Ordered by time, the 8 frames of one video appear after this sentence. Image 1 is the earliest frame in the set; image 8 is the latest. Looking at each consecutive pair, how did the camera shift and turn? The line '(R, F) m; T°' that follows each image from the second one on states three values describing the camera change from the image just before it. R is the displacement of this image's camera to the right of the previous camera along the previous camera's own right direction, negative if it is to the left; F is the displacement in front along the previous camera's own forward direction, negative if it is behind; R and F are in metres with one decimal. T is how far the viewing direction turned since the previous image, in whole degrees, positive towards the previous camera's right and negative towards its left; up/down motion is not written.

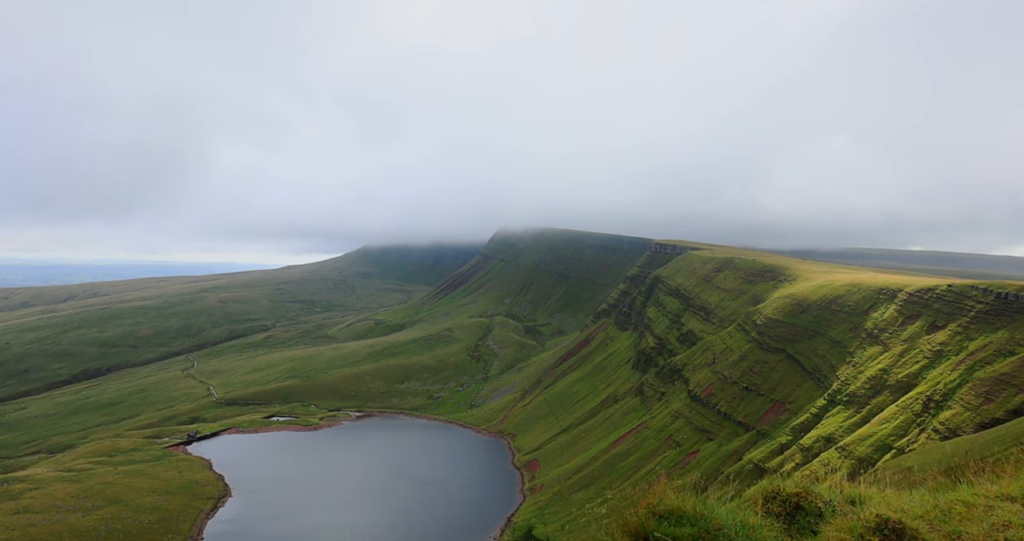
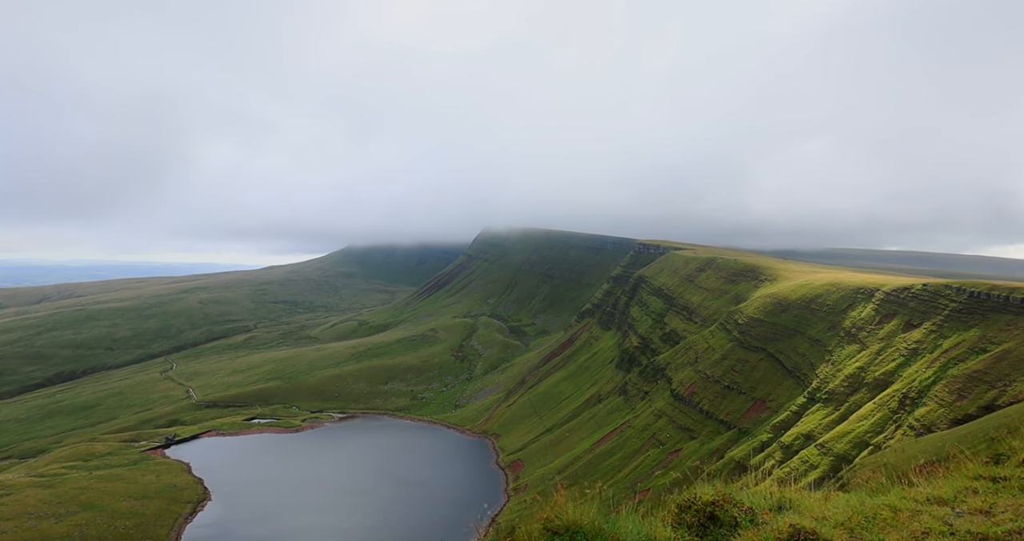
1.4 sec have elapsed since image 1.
(+0.3, -0.1) m; +1°
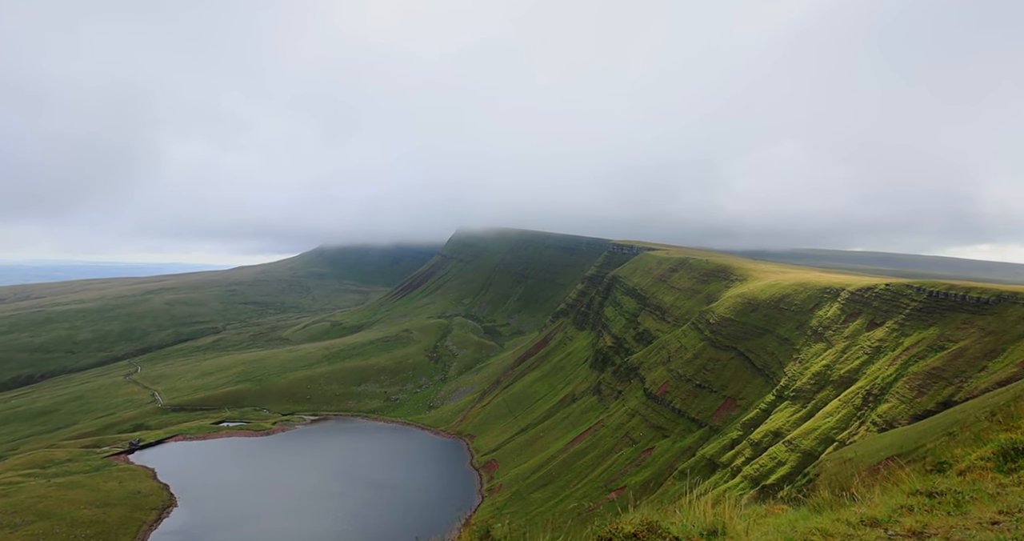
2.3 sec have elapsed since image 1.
(+0.4, 0.0) m; +2°
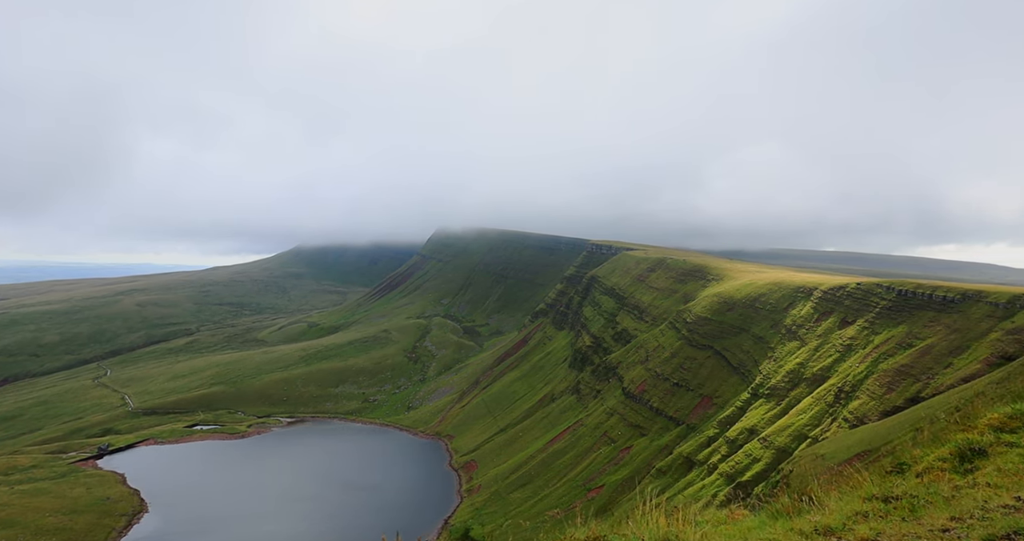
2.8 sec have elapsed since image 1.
(+0.3, +0.1) m; +2°
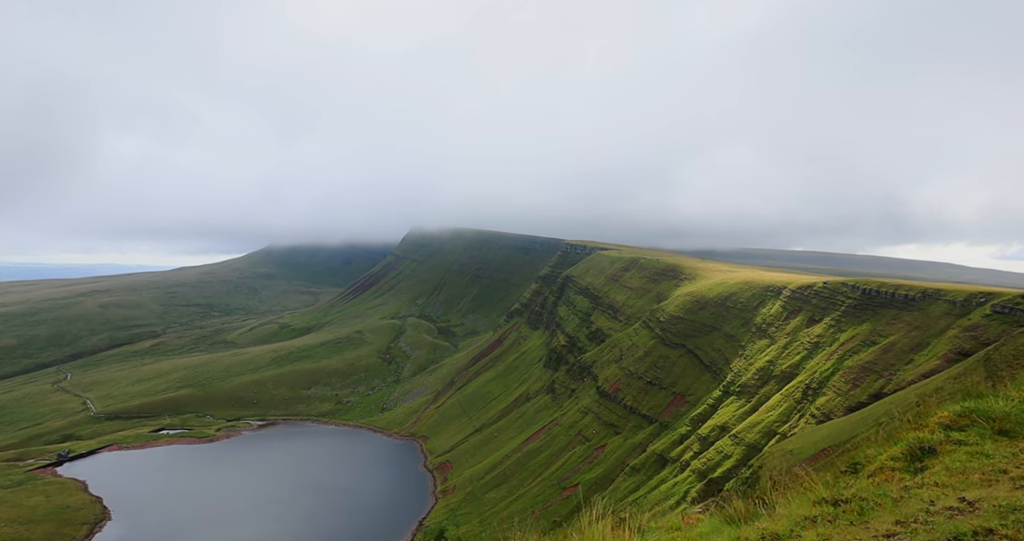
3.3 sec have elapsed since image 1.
(+0.4, +0.2) m; +2°
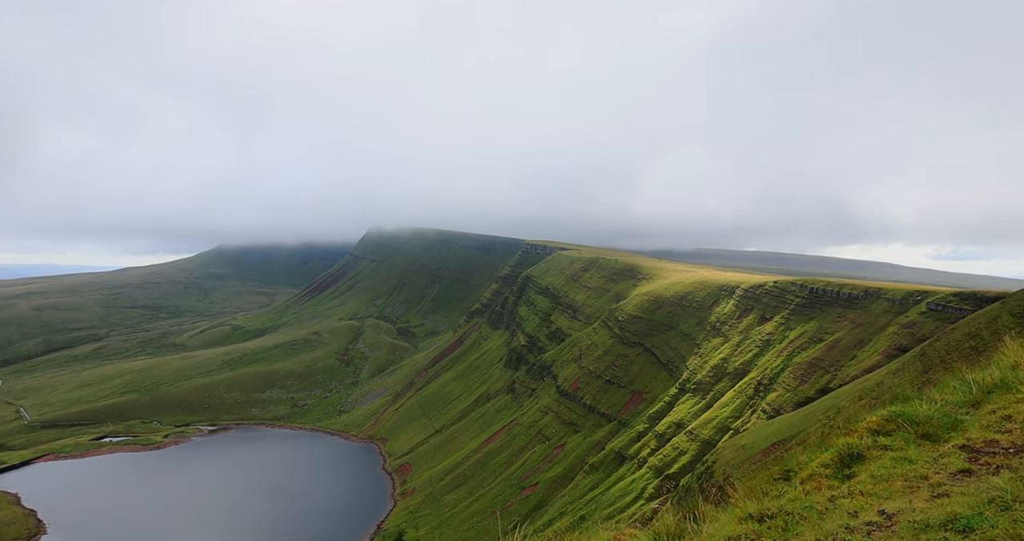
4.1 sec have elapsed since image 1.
(+0.7, +0.6) m; +3°
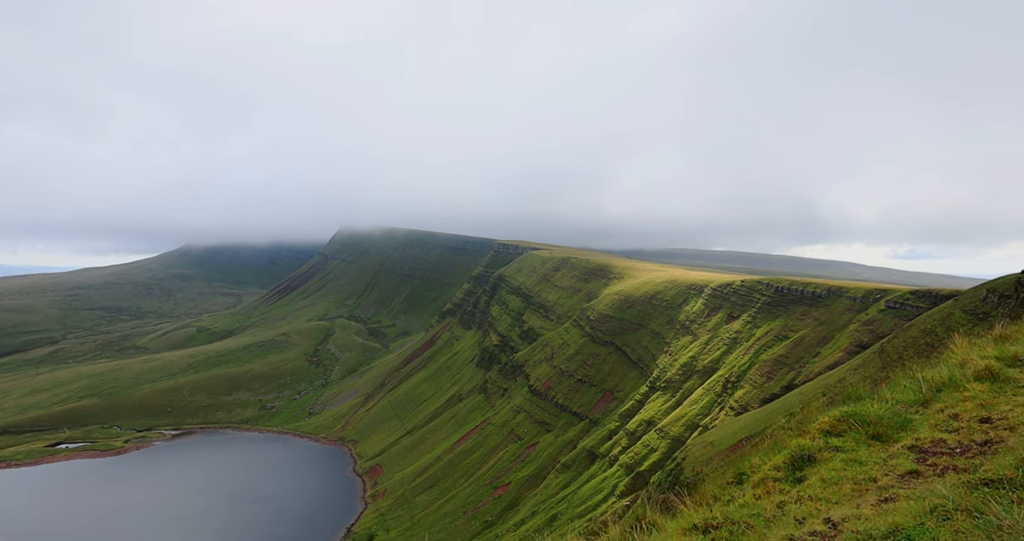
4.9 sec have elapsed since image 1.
(+0.5, +0.5) m; +2°
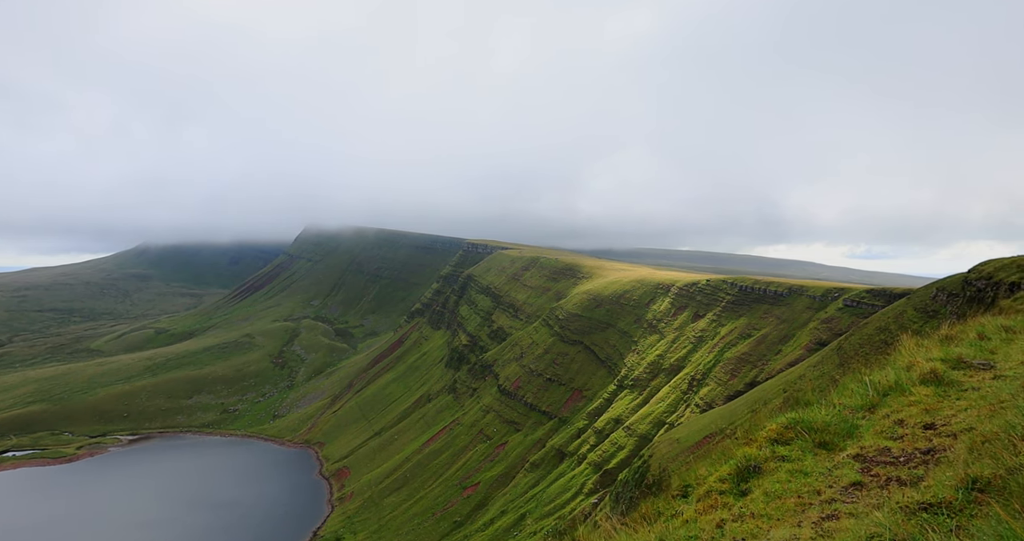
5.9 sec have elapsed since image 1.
(+0.7, +0.8) m; +3°
